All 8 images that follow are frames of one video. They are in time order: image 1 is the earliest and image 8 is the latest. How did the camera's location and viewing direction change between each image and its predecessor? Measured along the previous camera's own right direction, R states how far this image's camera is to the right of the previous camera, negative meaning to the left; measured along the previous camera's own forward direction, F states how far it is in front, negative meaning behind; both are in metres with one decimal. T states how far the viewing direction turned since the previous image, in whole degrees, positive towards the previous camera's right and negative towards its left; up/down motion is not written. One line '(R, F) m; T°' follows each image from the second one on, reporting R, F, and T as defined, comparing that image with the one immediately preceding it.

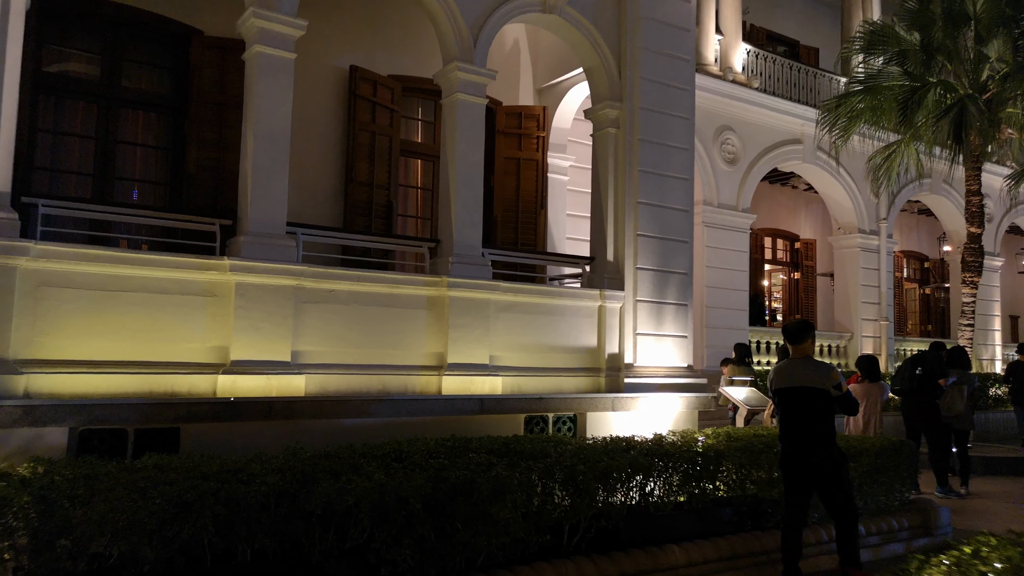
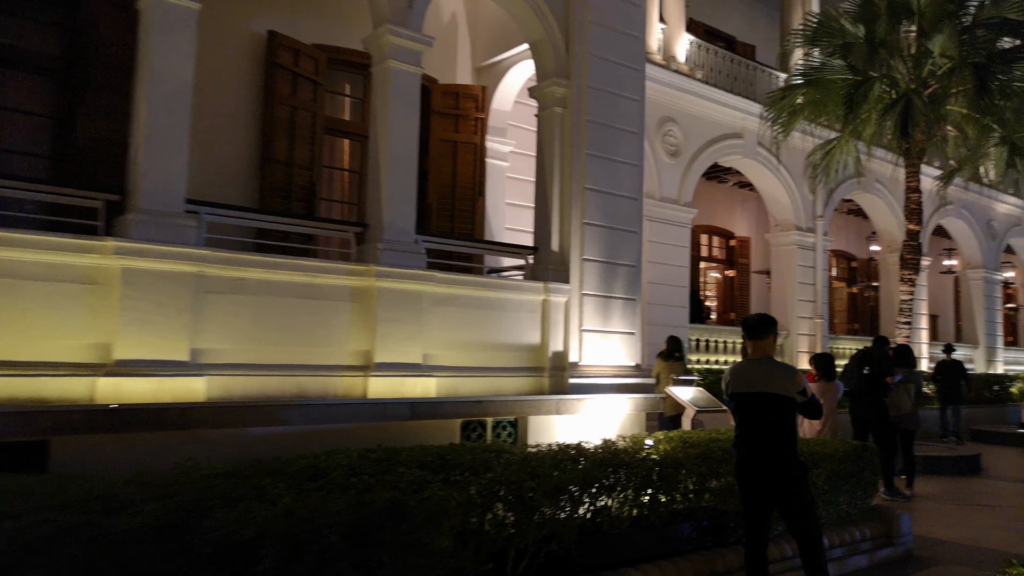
(0.0, +0.8) m; +5°
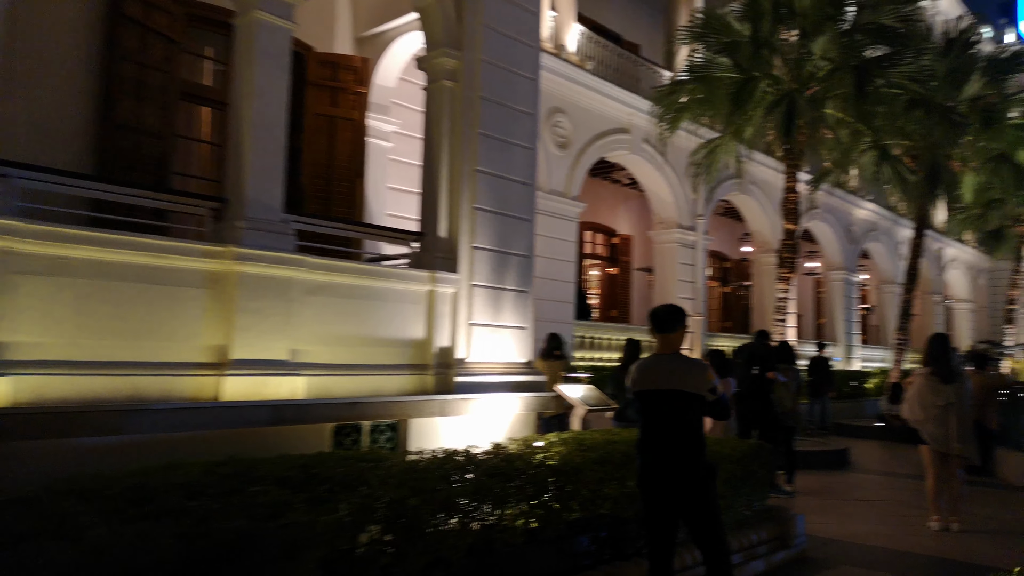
(0.0, +0.7) m; +9°
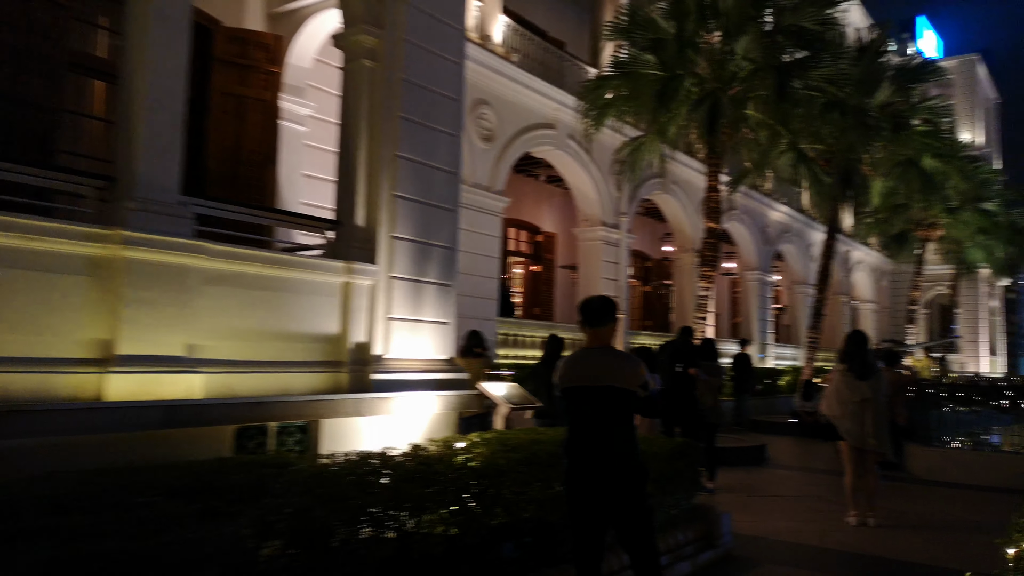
(0.0, +0.4) m; +6°
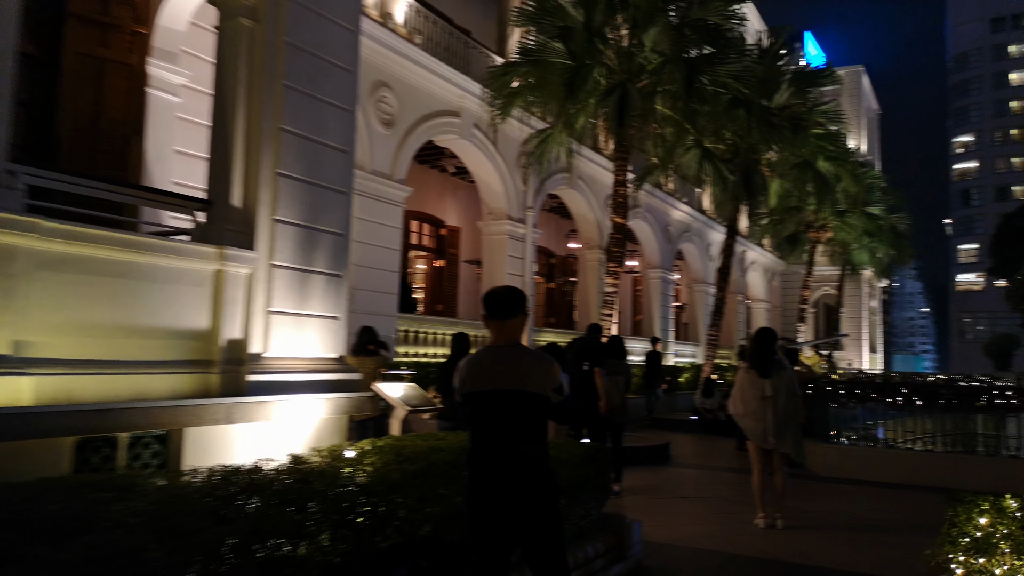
(+0.1, +0.6) m; +7°
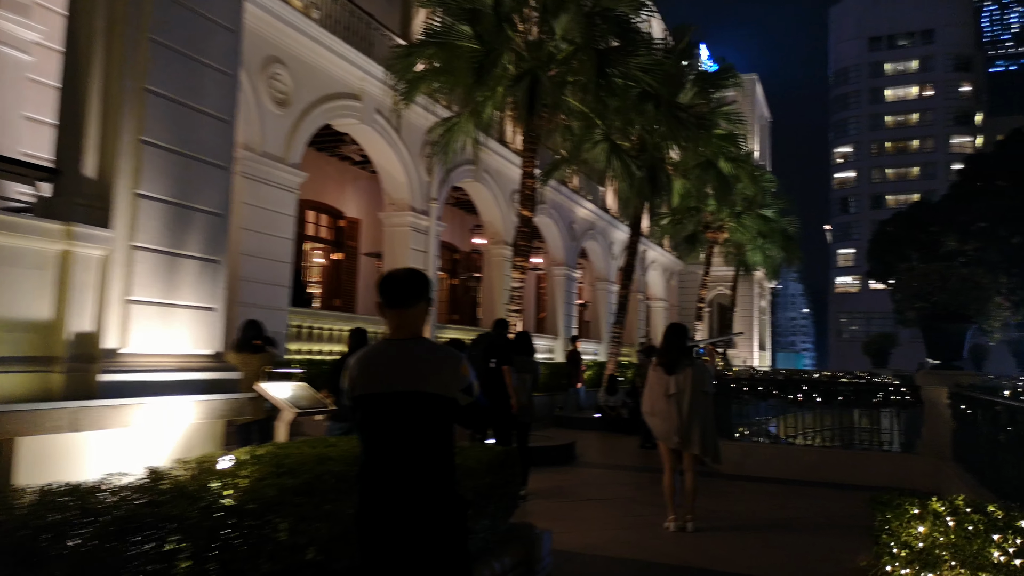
(0.0, +0.6) m; +7°
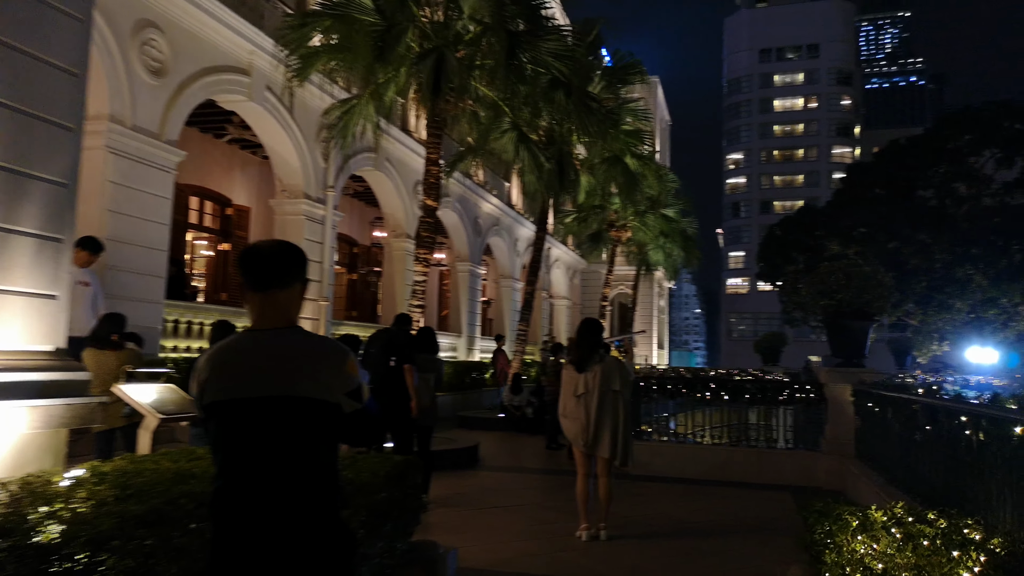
(0.0, +0.7) m; +7°
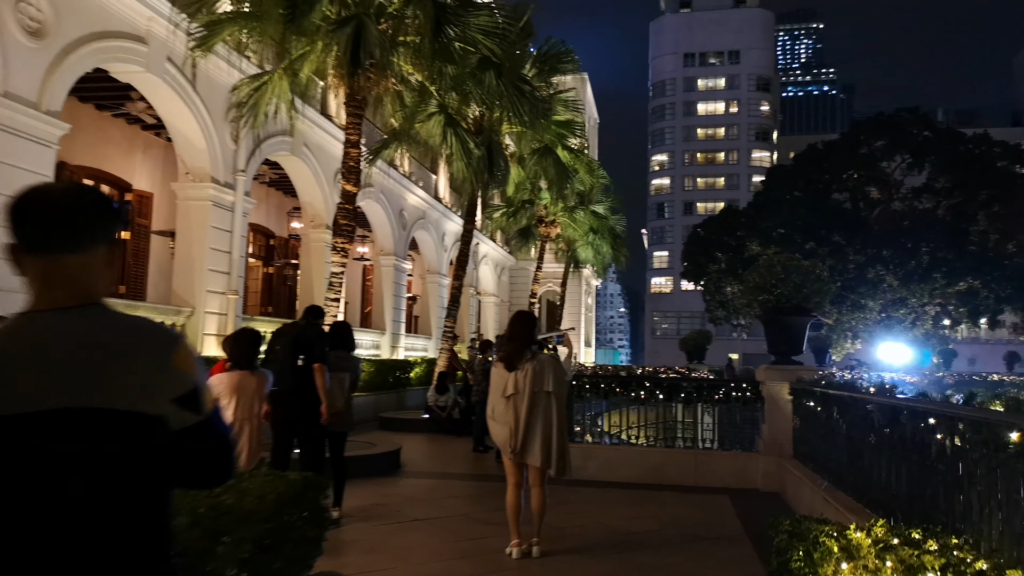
(0.0, +0.8) m; +6°
